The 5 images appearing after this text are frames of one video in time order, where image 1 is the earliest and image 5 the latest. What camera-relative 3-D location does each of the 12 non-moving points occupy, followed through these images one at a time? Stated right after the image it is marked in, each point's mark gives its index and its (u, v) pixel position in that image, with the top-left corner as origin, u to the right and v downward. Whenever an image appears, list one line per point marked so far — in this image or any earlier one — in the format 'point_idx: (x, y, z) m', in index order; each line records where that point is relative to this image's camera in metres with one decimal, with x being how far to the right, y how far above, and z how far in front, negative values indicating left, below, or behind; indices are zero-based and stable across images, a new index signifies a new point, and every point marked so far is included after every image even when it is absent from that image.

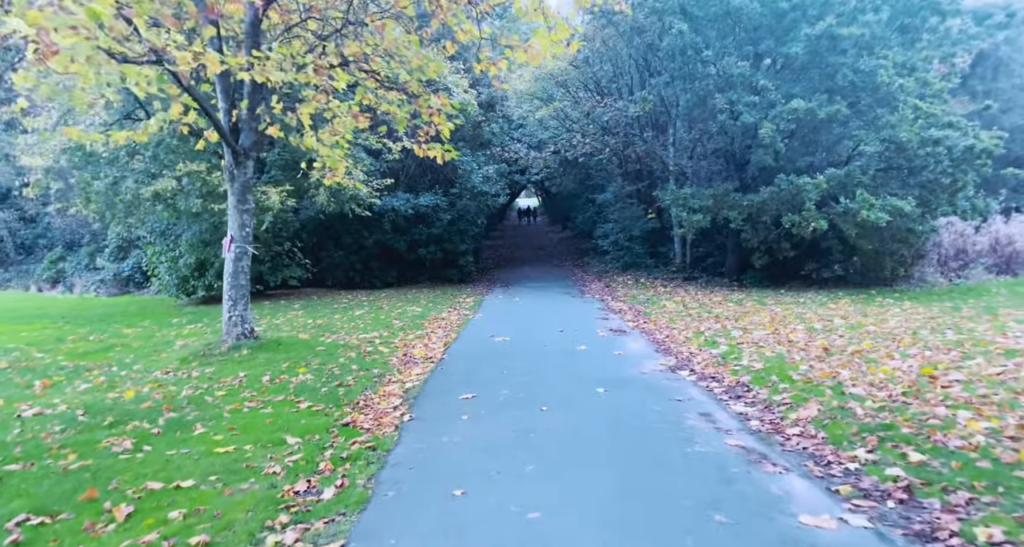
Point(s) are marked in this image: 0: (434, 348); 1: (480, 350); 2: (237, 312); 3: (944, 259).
0: (-1.4, -1.4, +11.1) m
1: (-0.5, -1.3, +10.6) m
2: (-4.7, -0.7, +10.4) m
3: (+13.4, +0.5, +18.9) m
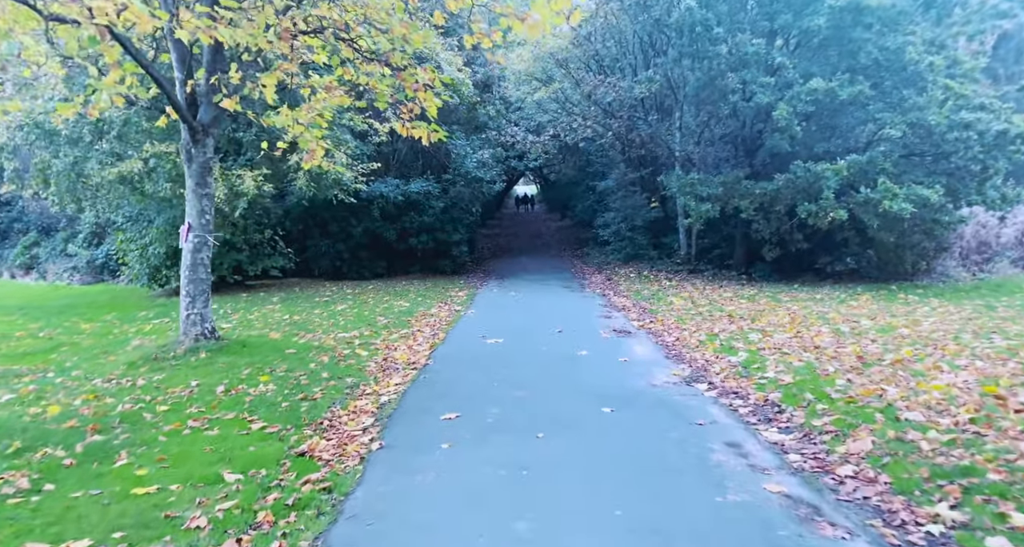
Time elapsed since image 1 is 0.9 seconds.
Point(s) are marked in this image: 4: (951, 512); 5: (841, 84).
0: (-1.5, -1.3, +10.0) m
1: (-0.6, -1.3, +9.5) m
2: (-4.8, -0.6, +9.3) m
3: (+13.2, +0.6, +17.8) m
4: (+2.8, -1.5, +3.9) m
5: (+7.9, +4.5, +14.6) m
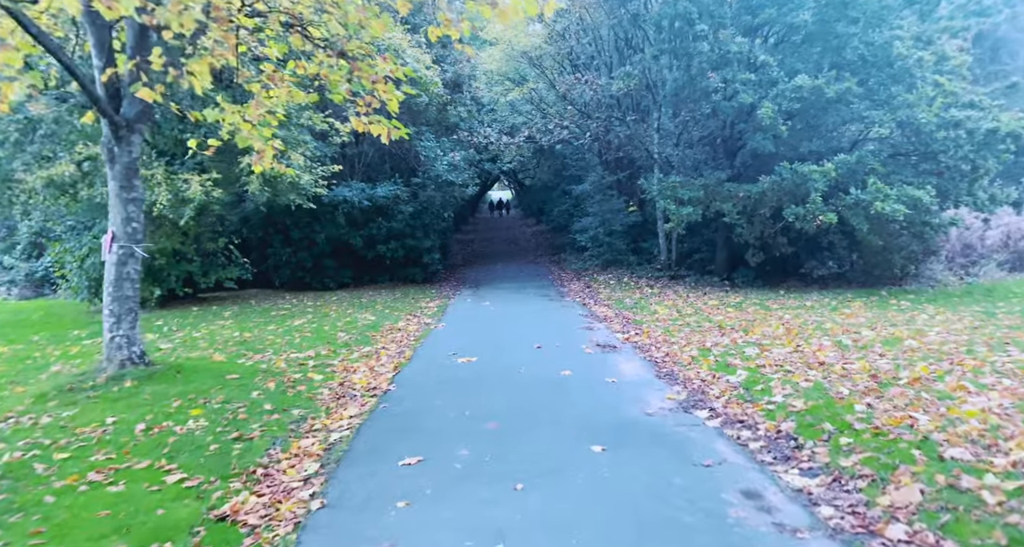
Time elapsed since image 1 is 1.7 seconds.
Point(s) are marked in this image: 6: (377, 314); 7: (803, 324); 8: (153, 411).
0: (-1.9, -1.5, +8.9) m
1: (-1.0, -1.4, +8.5) m
2: (-5.2, -0.8, +8.1) m
3: (+12.5, +0.5, +17.3) m
4: (+2.7, -1.6, +3.0) m
5: (+7.2, +4.4, +14.0) m
6: (-3.2, -1.0, +14.4) m
7: (+5.2, -0.9, +10.9) m
8: (-4.1, -1.5, +6.9) m
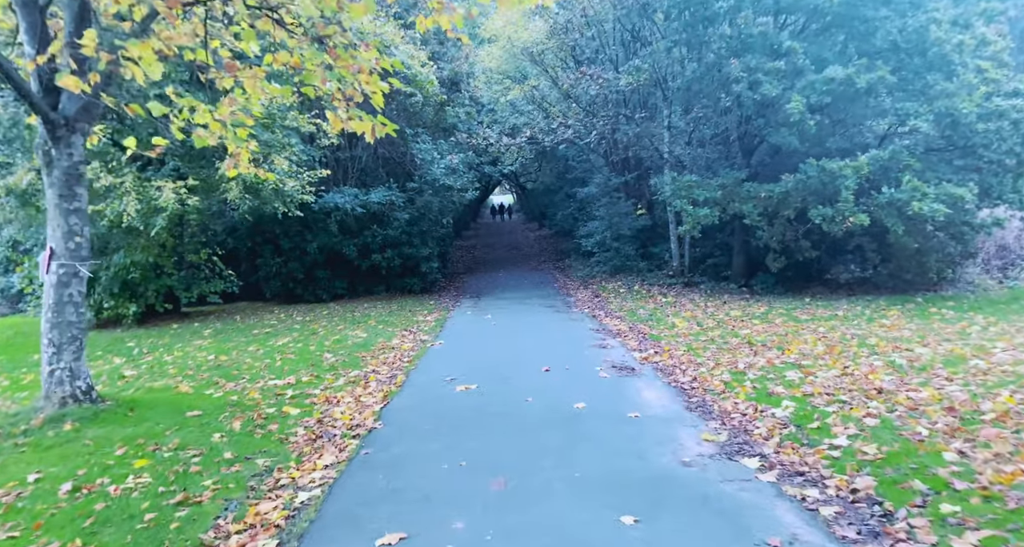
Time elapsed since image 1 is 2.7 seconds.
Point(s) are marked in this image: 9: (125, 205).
0: (-1.8, -1.7, +7.7) m
1: (-0.9, -1.6, +7.3) m
2: (-5.1, -1.0, +7.0) m
3: (+12.6, +0.4, +16.1) m
4: (+2.7, -1.7, +1.8) m
5: (+7.3, +4.3, +12.9) m
6: (-3.1, -1.2, +13.3) m
7: (+5.3, -1.0, +9.8) m
8: (-4.0, -1.8, +5.8) m
9: (-7.4, +1.3, +11.7) m
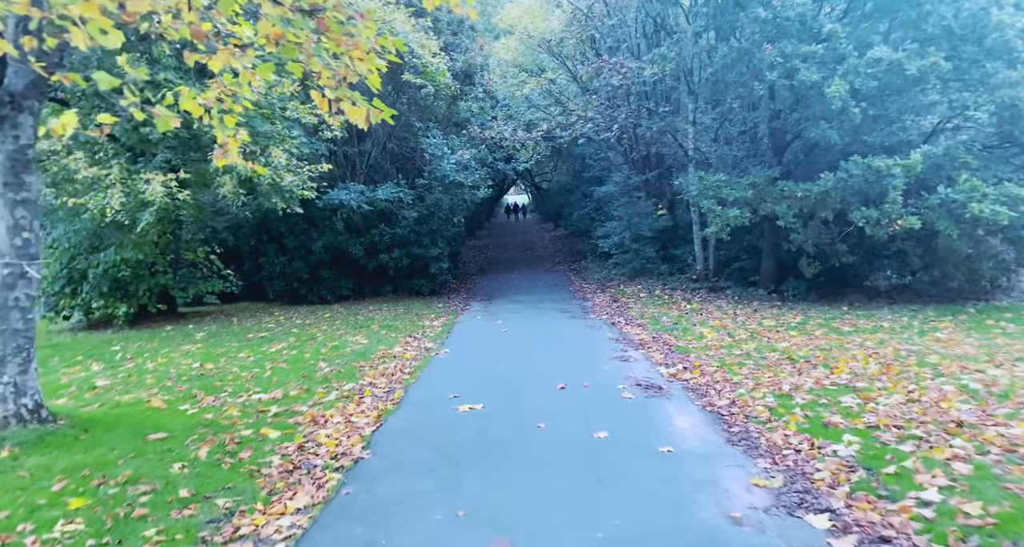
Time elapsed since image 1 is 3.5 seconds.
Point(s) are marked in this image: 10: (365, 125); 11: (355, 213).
0: (-1.7, -1.7, +6.8) m
1: (-0.8, -1.7, +6.3) m
2: (-5.0, -1.0, +6.1) m
3: (+12.9, +0.2, +14.8) m
4: (+2.7, -1.8, +0.8) m
5: (+7.6, +4.1, +11.7) m
6: (-2.8, -1.3, +12.4) m
7: (+5.4, -1.2, +8.6) m
8: (-3.9, -1.8, +4.9) m
9: (-7.2, +1.3, +10.9) m
10: (-1.6, +1.6, +6.6) m
11: (-4.6, +1.8, +18.0) m
